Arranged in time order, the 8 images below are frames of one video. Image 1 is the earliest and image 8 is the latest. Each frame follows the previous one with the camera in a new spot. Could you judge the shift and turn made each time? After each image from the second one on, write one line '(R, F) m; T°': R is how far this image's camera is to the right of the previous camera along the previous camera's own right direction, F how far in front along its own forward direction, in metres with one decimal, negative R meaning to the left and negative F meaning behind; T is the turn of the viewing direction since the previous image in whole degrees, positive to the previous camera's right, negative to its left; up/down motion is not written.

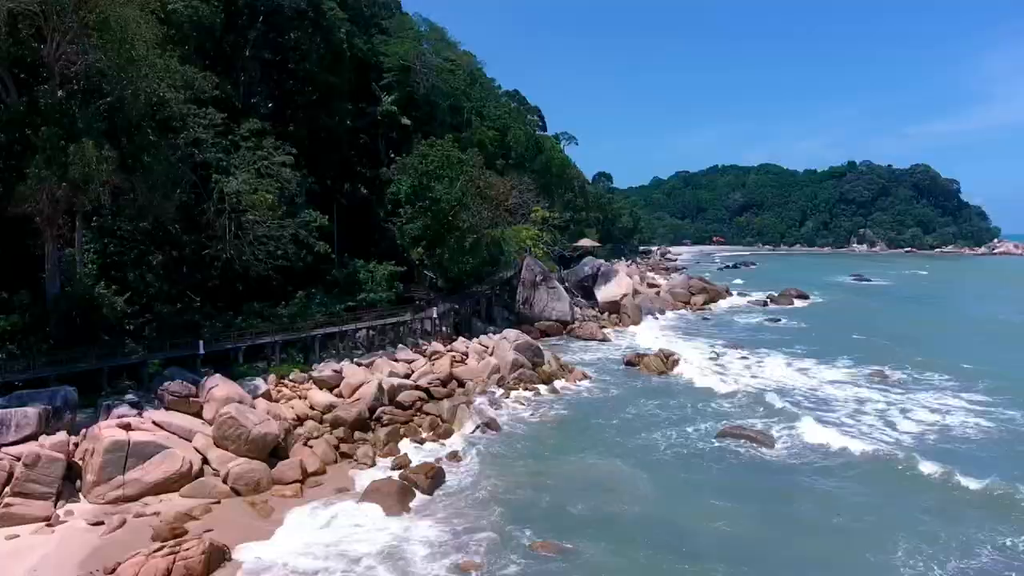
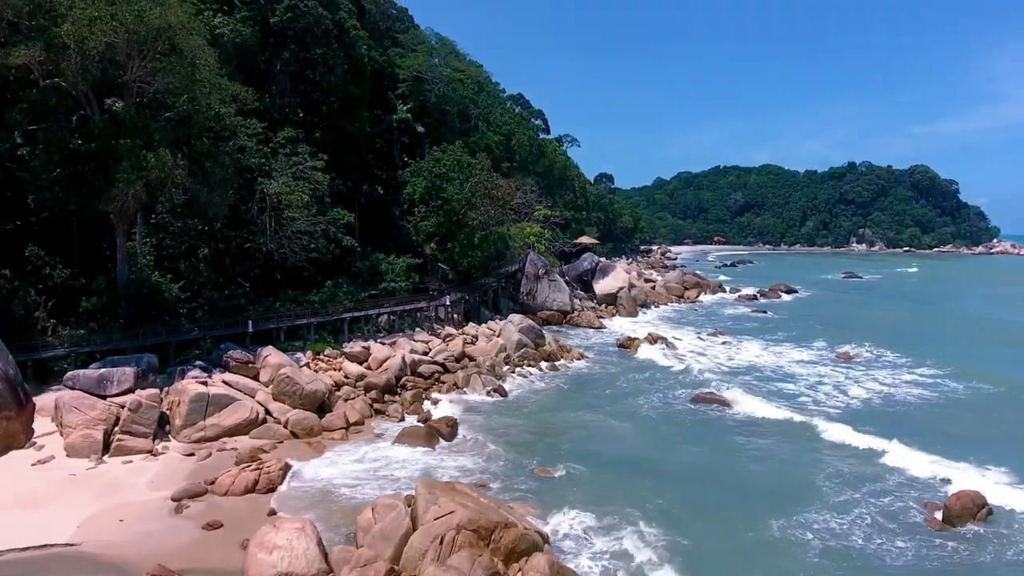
(0.0, -2.9) m; 0°
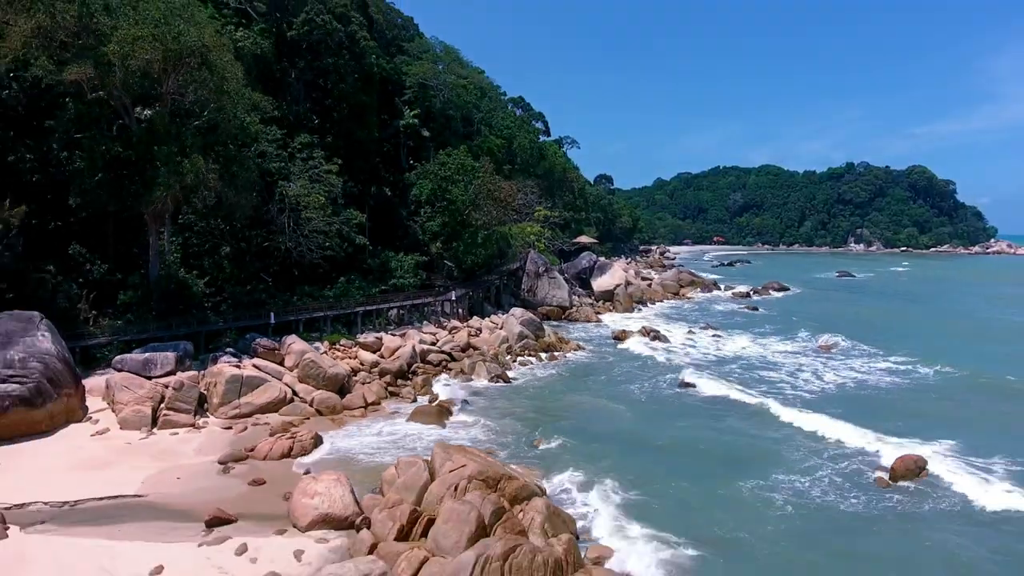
(0.0, -1.7) m; 0°
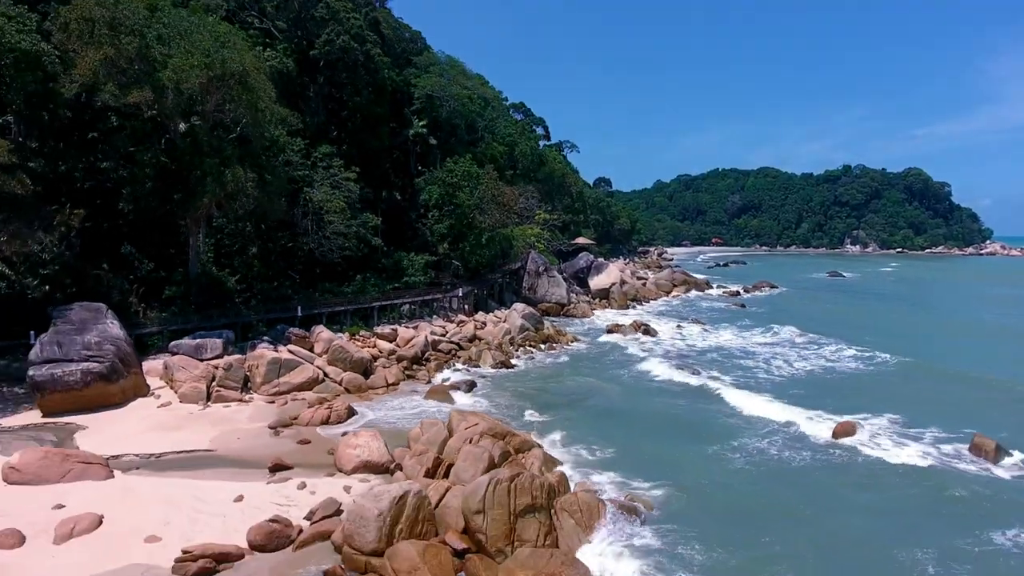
(-0.1, -2.6) m; 0°
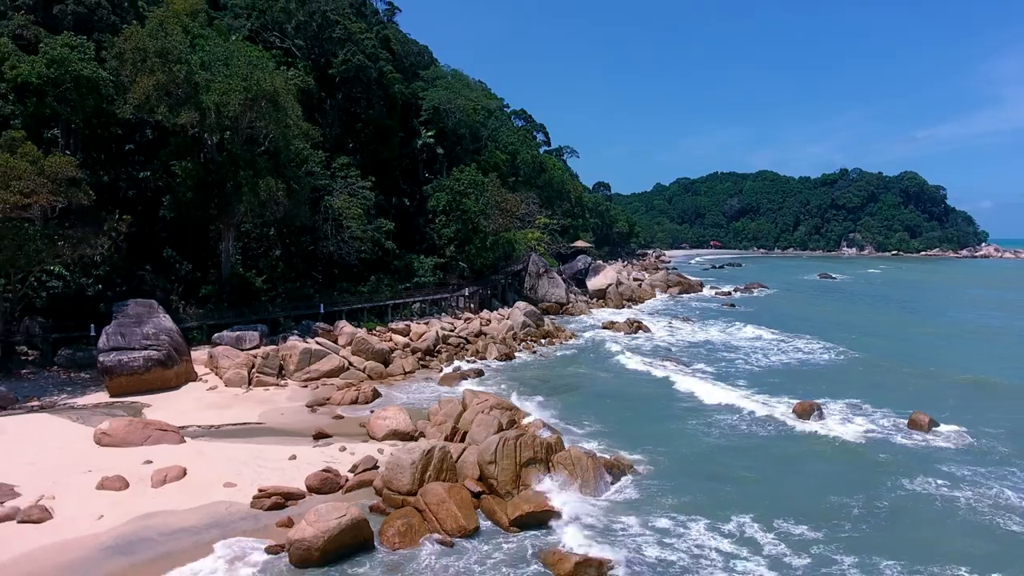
(-0.1, -2.5) m; 0°
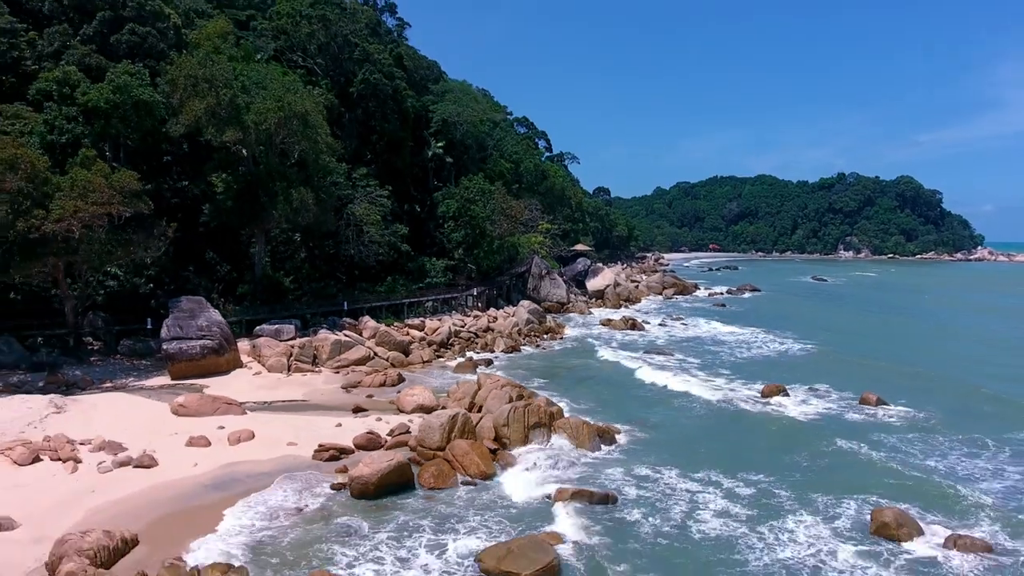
(-0.2, -2.9) m; 0°
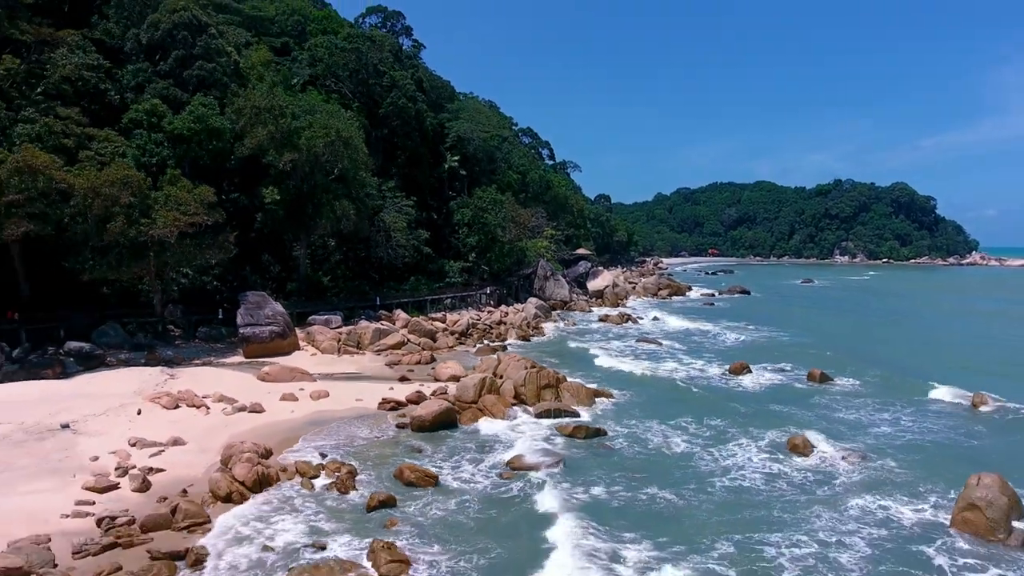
(-0.4, -4.8) m; 0°
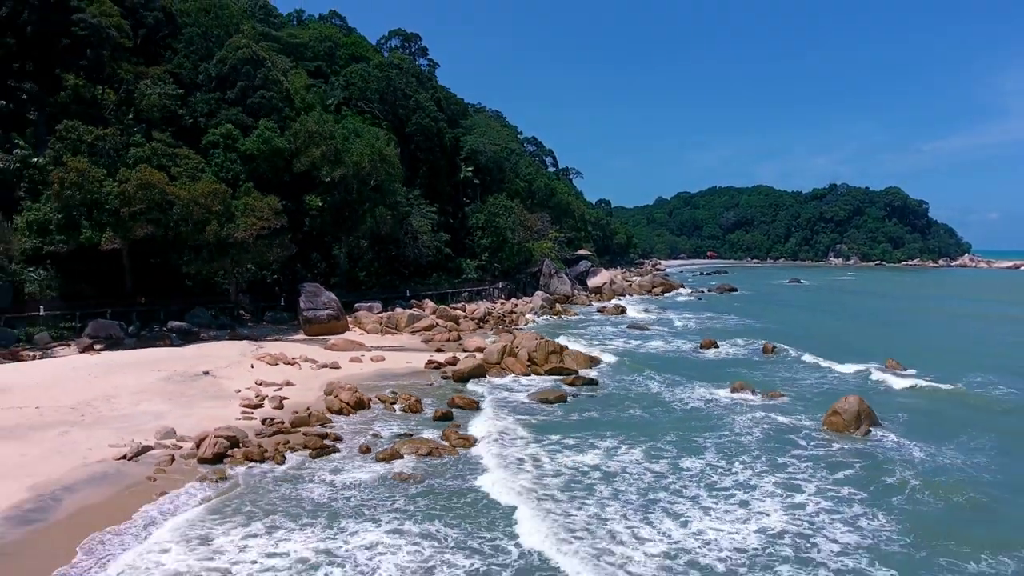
(-0.5, -6.2) m; 0°
